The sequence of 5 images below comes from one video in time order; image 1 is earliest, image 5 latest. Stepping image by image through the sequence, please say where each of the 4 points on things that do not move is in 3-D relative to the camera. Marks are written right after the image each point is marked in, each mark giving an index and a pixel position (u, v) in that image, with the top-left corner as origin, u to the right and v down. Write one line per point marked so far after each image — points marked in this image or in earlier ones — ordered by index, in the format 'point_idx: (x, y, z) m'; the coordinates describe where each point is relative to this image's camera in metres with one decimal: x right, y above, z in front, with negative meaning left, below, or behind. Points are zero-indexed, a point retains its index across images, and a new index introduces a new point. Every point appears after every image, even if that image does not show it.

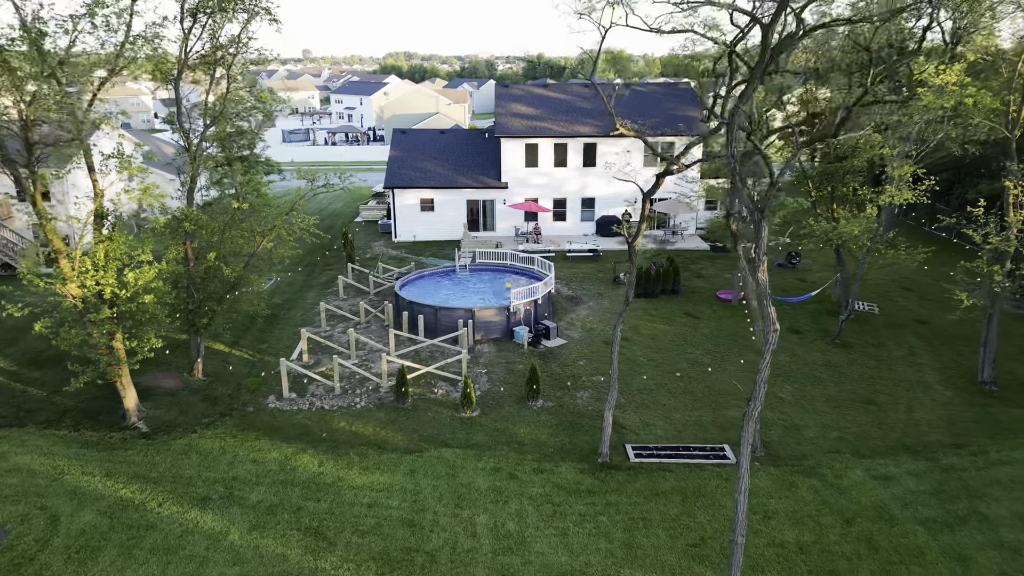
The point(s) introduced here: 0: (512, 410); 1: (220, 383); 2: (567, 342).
0: (0.0, -2.7, +15.9) m
1: (-7.2, -2.3, +17.4) m
2: (+1.5, -1.5, +19.0) m
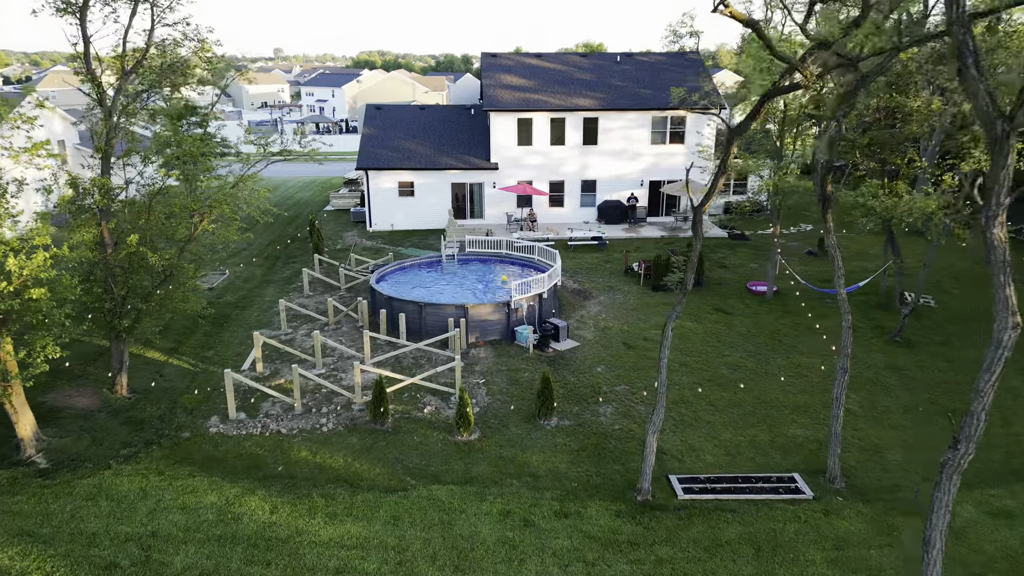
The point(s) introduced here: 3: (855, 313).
0: (+0.1, -2.6, +12.6) m
1: (-7.1, -2.2, +13.8) m
2: (+1.5, -1.2, +15.7) m
3: (+8.6, -0.7, +17.7) m
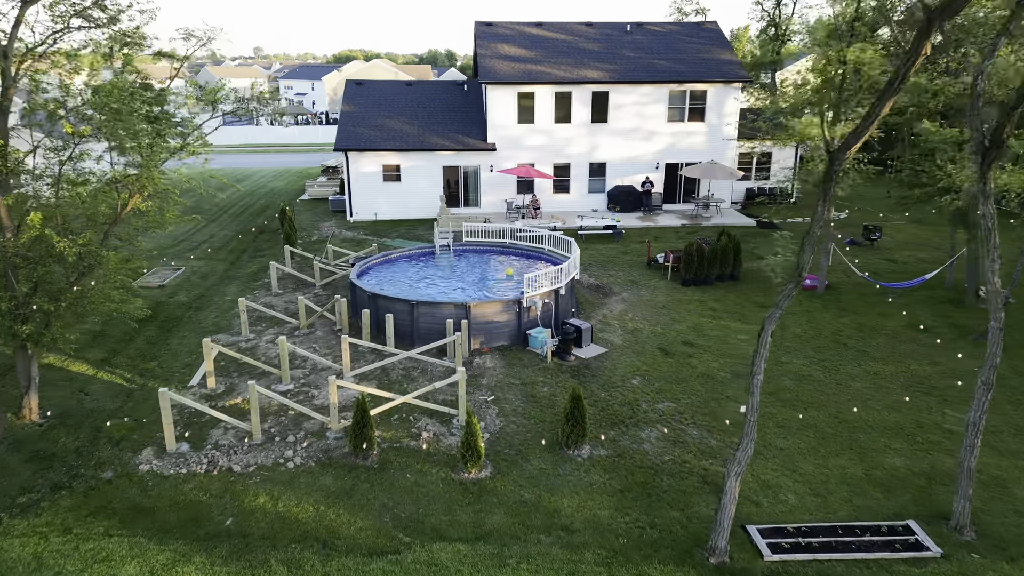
0: (+0.4, -2.4, +9.8) m
1: (-6.8, -2.1, +10.8) m
2: (+1.7, -1.1, +12.9) m
3: (+8.7, -0.5, +15.1) m
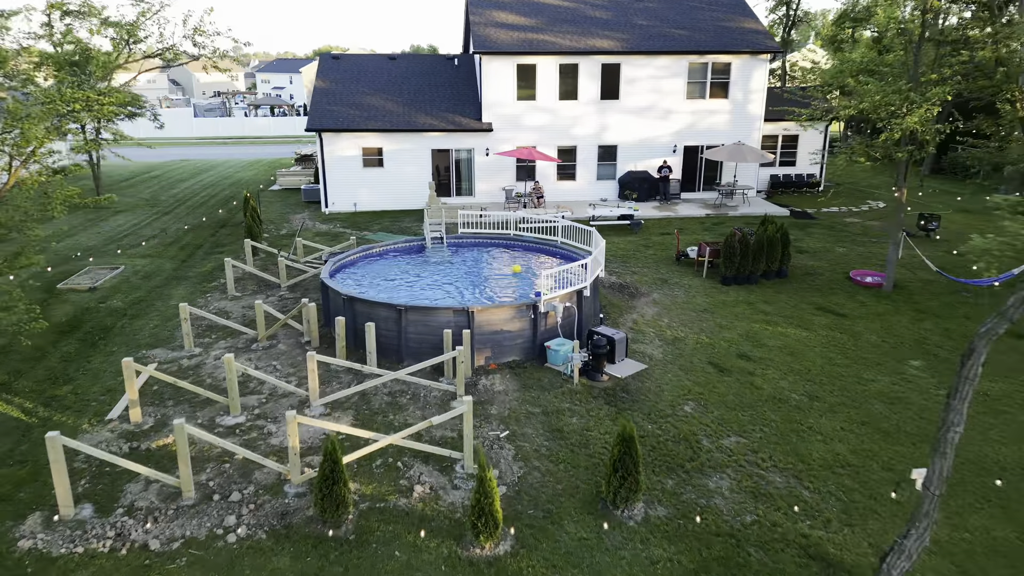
0: (+0.7, -2.5, +7.1) m
1: (-6.5, -2.2, +7.9) m
2: (+1.9, -1.1, +10.2) m
3: (+8.9, -0.5, +12.6) m
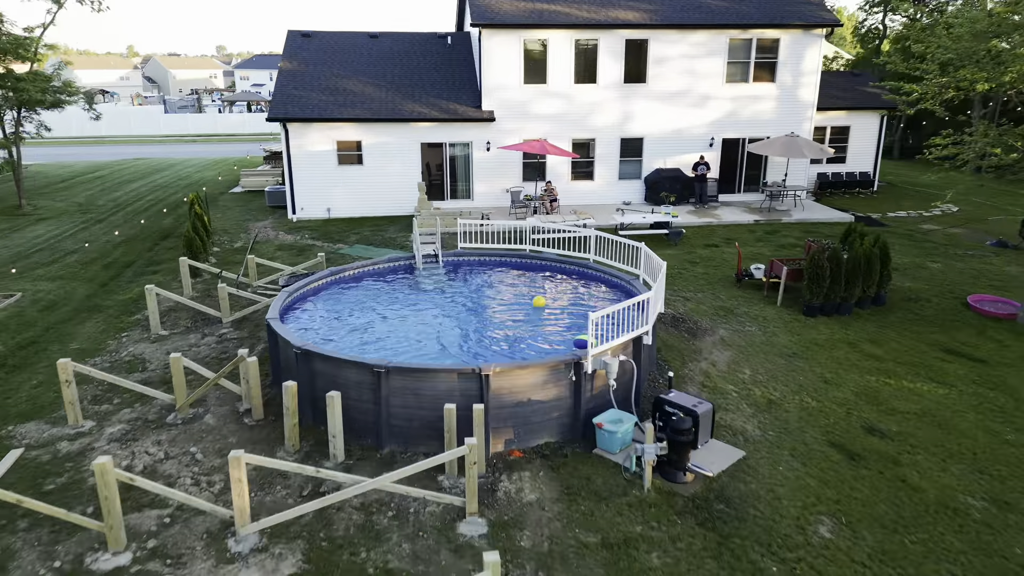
0: (+1.1, -2.9, +3.8) m
1: (-6.2, -2.7, +4.5) m
2: (+2.3, -1.6, +7.0) m
3: (+9.2, -0.9, +9.4) m
